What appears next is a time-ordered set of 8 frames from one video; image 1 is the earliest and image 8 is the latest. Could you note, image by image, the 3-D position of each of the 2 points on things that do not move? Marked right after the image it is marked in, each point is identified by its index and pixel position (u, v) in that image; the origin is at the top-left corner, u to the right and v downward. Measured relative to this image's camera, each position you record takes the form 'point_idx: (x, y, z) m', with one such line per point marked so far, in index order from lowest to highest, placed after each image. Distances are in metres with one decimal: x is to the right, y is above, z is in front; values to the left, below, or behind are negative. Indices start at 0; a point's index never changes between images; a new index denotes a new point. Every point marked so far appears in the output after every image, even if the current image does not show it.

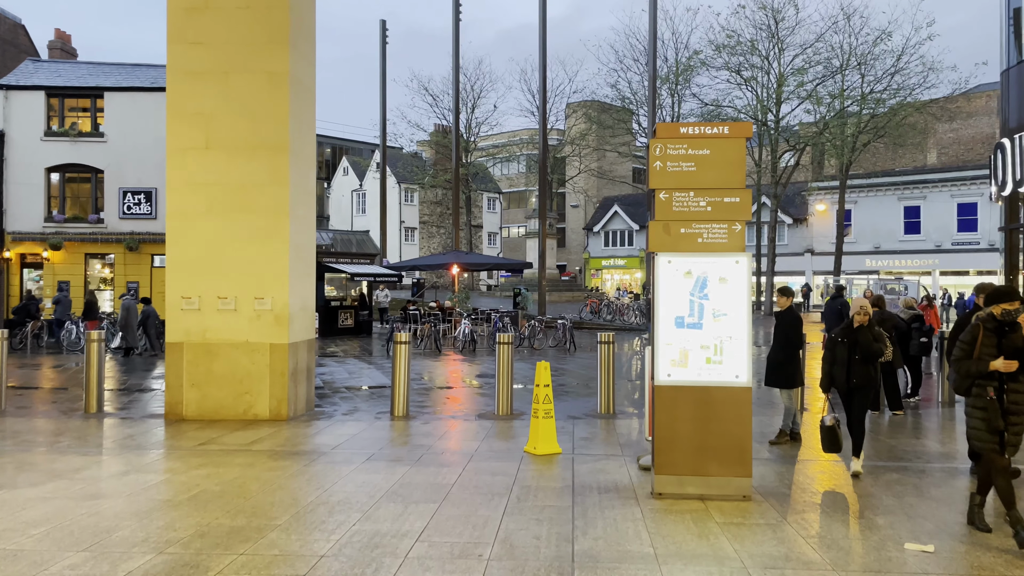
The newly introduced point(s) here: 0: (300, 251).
0: (-2.8, +0.5, +10.3) m
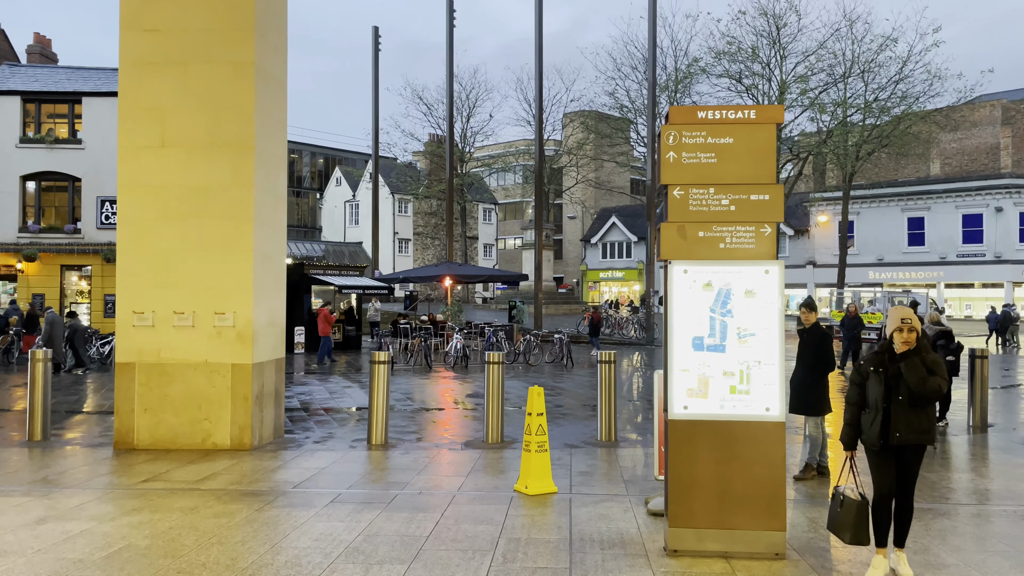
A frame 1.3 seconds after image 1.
0: (-2.9, +0.3, +9.3) m
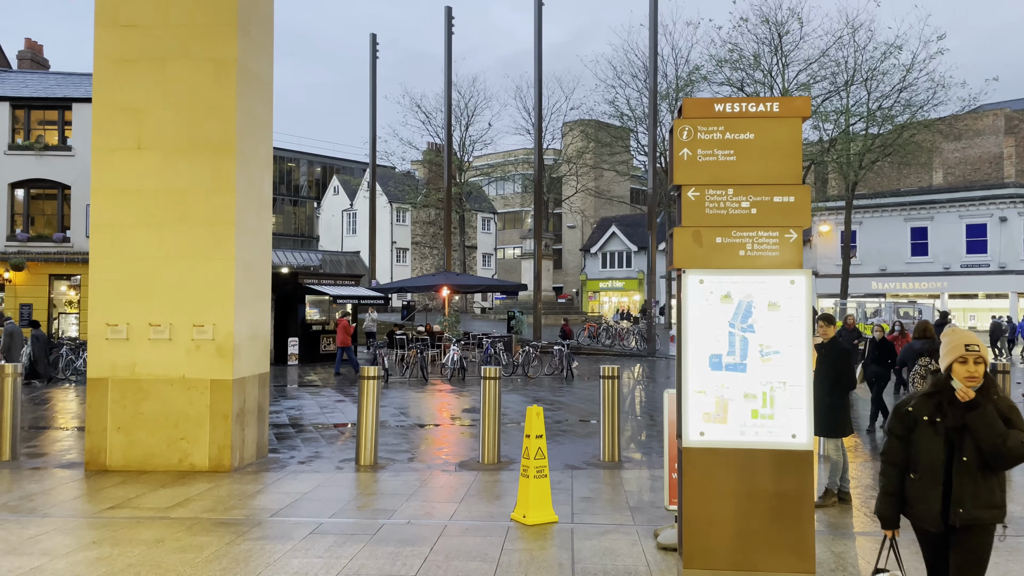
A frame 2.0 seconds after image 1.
0: (-2.9, +0.2, +8.8) m
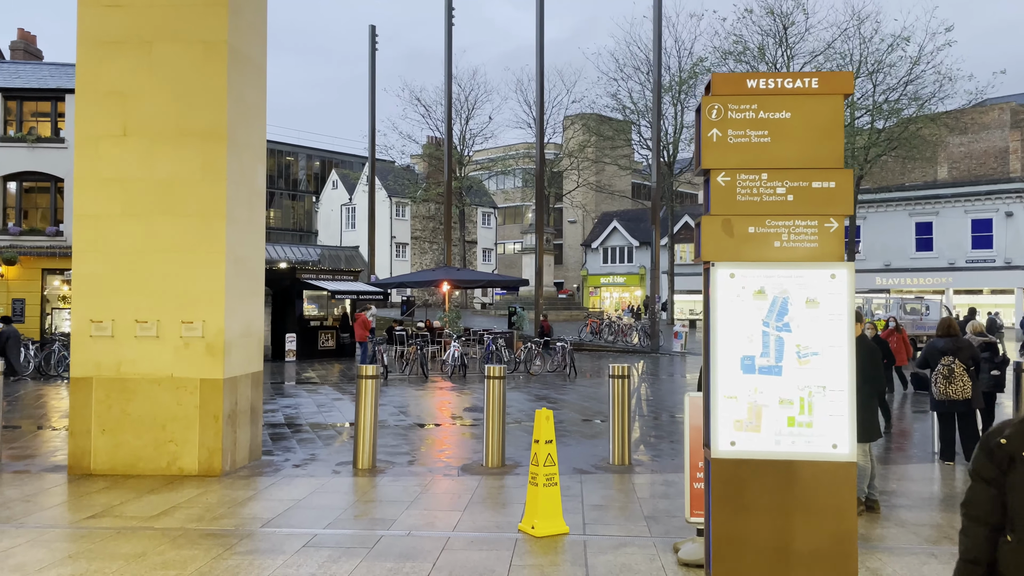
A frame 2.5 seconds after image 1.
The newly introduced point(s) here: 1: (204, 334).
0: (-2.9, +0.3, +8.4) m
1: (-3.1, -0.5, +7.9) m
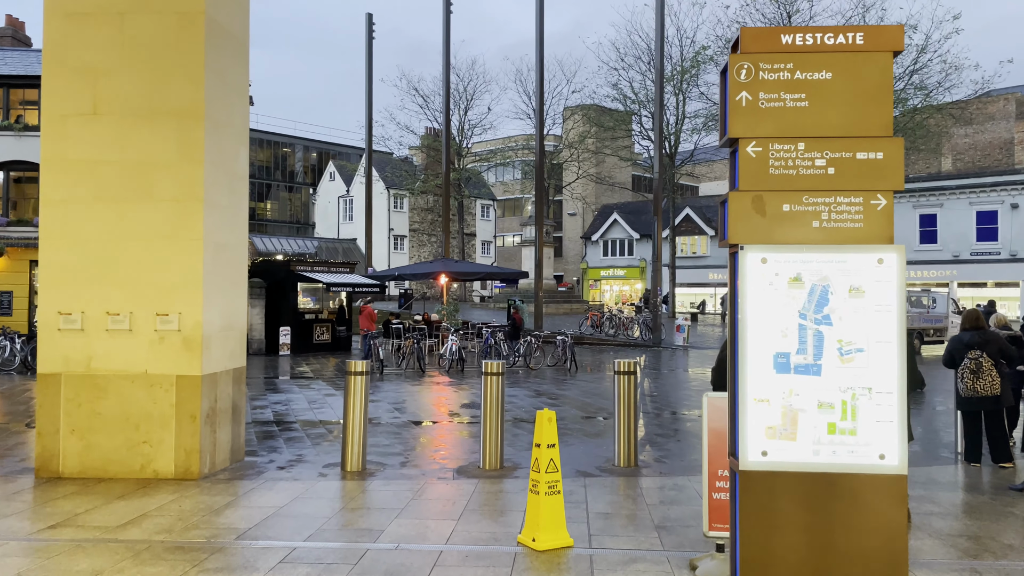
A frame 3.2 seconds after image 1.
0: (-2.9, +0.4, +7.8) m
1: (-3.1, -0.4, +7.4) m
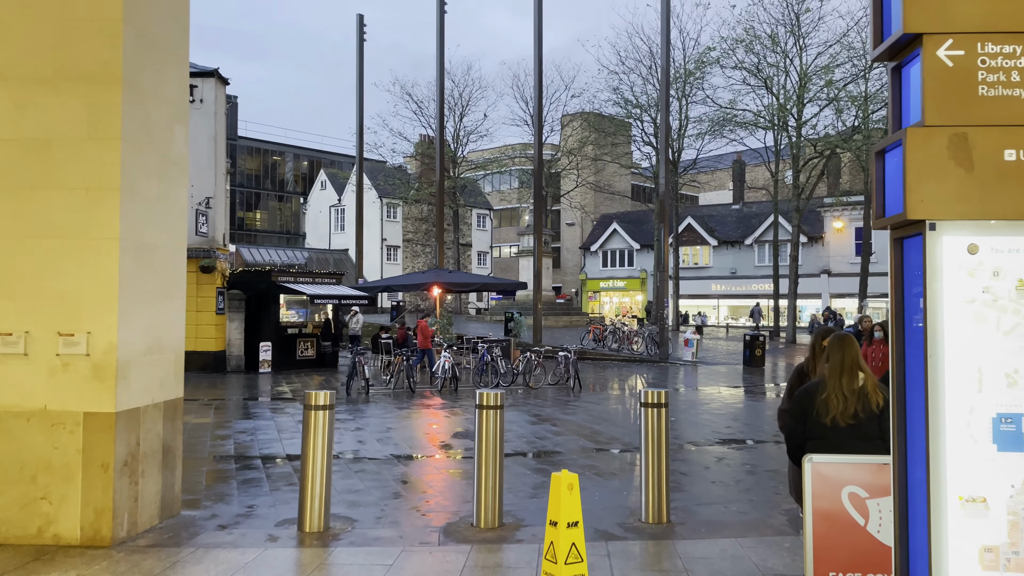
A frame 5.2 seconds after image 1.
0: (-2.9, +0.3, +6.2) m
1: (-3.1, -0.5, +5.7) m
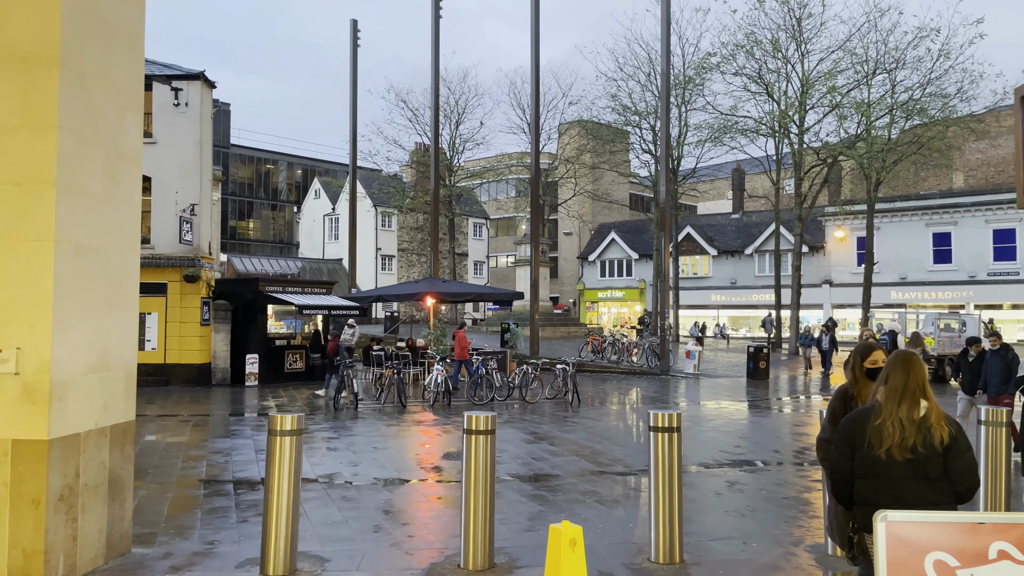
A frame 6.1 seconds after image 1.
0: (-2.9, +0.2, +5.5) m
1: (-3.2, -0.5, +5.0) m
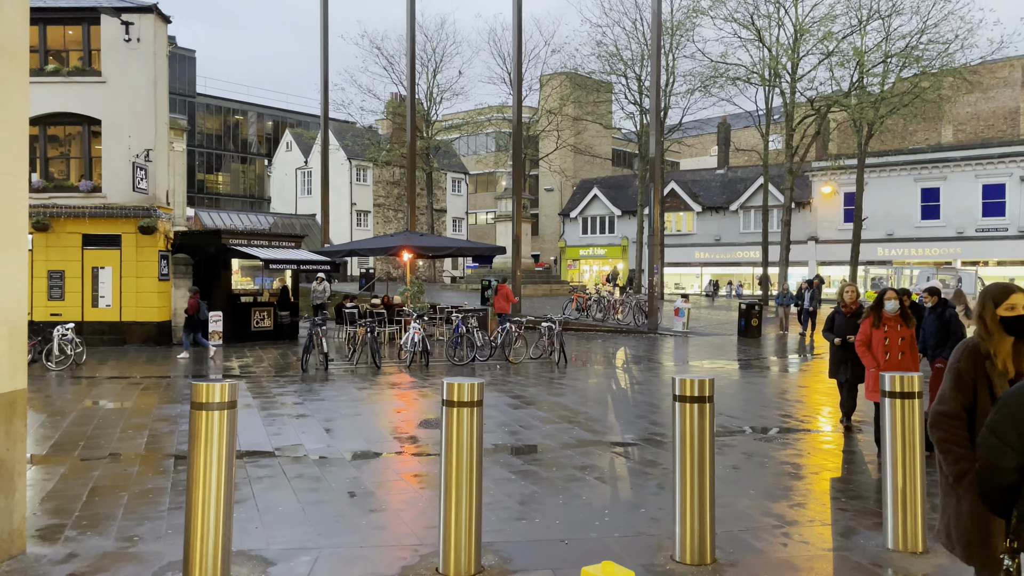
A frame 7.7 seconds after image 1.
0: (-3.0, +0.6, +4.2) m
1: (-3.2, -0.2, +3.7) m
